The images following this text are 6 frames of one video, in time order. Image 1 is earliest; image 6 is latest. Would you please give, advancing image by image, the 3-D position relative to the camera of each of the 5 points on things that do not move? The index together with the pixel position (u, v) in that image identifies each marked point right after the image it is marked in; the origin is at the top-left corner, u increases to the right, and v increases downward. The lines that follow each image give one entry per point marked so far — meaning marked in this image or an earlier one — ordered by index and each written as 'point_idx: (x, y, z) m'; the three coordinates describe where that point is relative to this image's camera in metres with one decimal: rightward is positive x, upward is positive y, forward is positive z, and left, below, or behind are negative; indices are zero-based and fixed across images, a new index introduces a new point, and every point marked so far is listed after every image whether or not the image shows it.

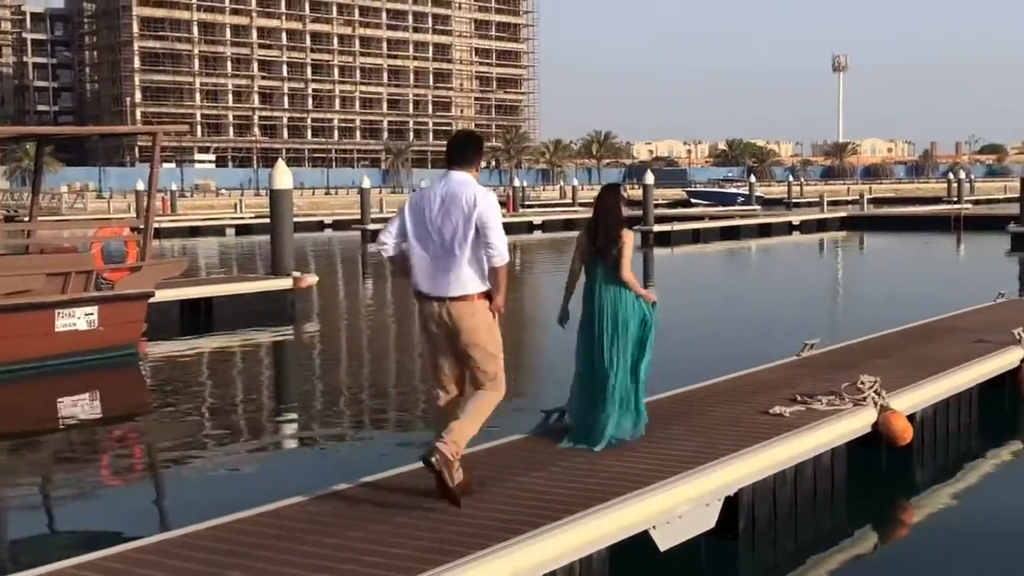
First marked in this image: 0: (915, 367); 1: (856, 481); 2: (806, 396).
0: (+2.8, -0.6, +12.2) m
1: (+2.4, -1.3, +12.1) m
2: (+1.9, -0.7, +11.7) m
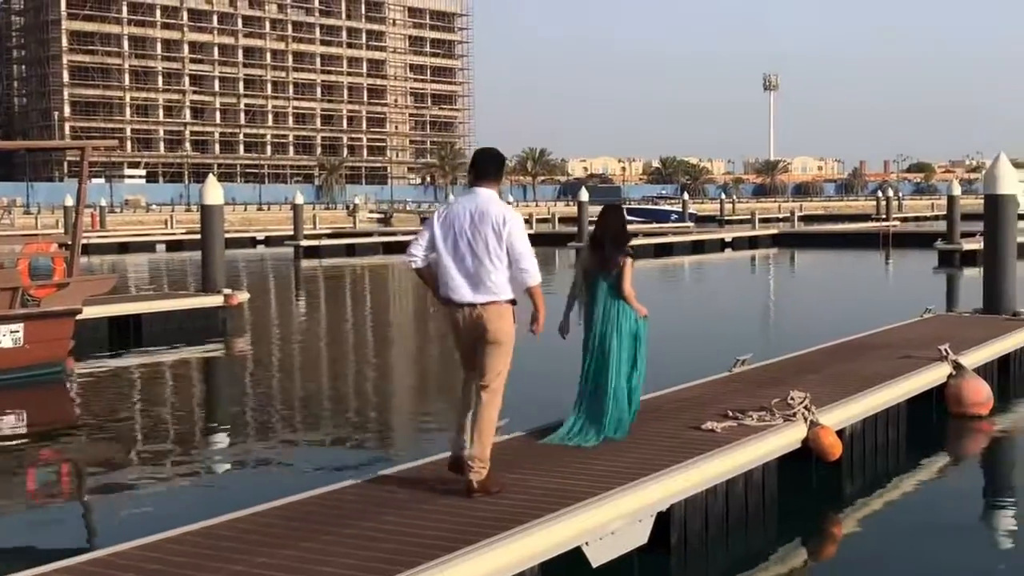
0: (+2.3, -0.7, +12.3) m
1: (+1.9, -1.5, +12.2) m
2: (+1.5, -0.8, +11.8) m
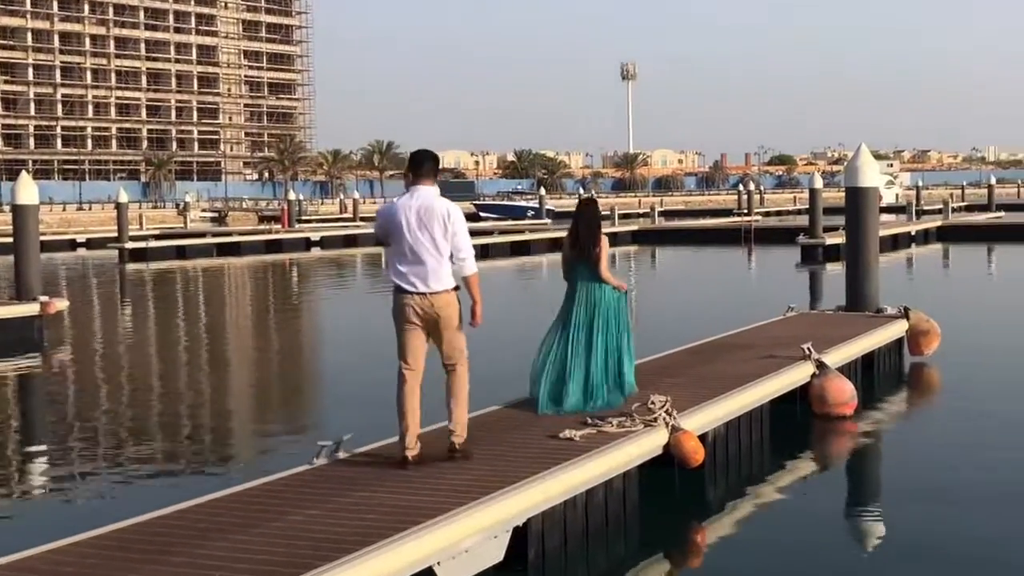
0: (+1.3, -0.7, +11.8) m
1: (+0.9, -1.5, +11.6) m
2: (+0.6, -0.8, +11.2) m
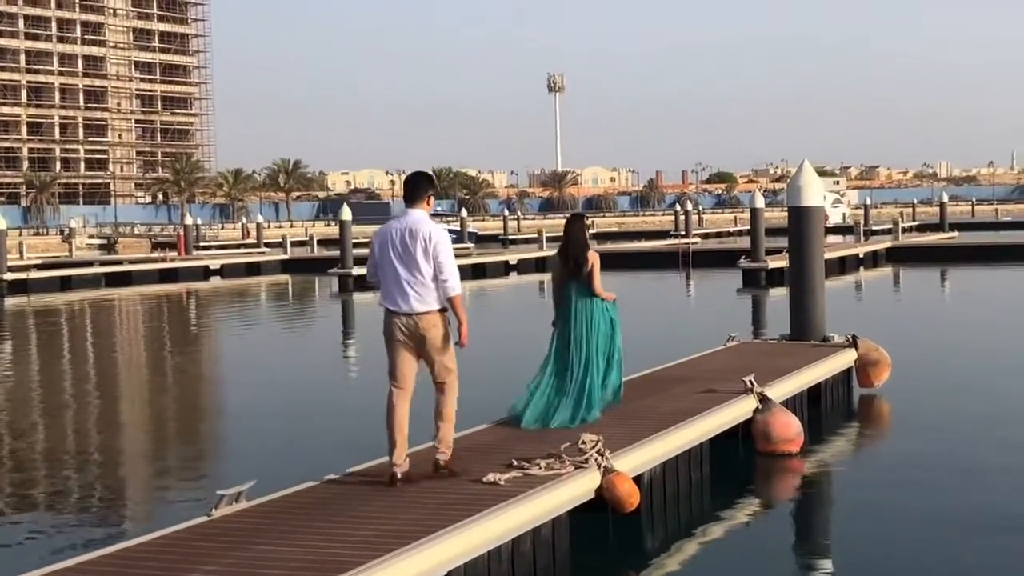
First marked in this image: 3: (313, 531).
0: (+0.8, -0.9, +10.9) m
1: (+0.5, -1.6, +10.6) m
2: (+0.1, -1.0, +10.2) m
3: (-0.9, -1.2, +8.5) m
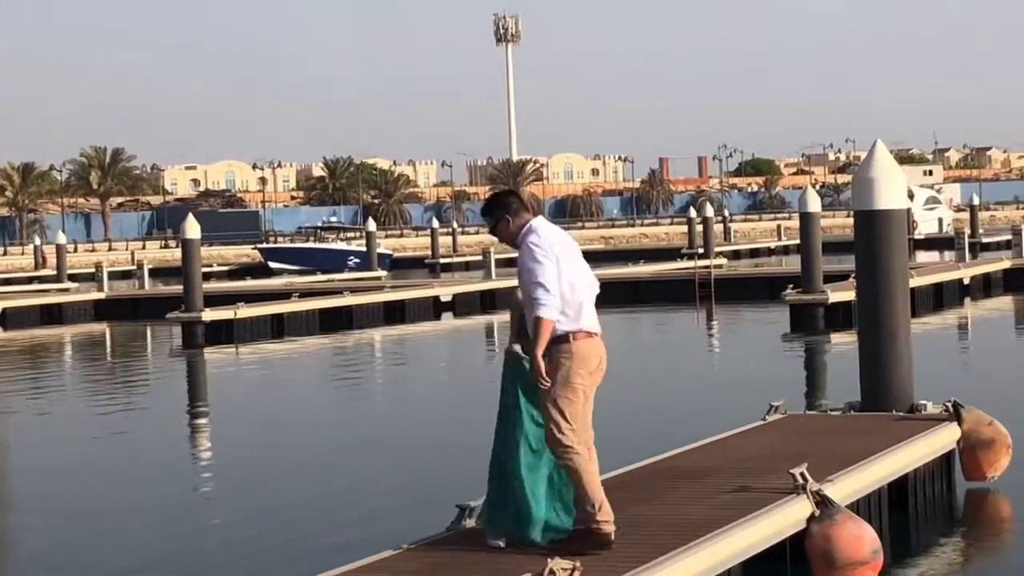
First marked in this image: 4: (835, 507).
0: (+0.5, -1.0, +7.3) m
1: (+0.2, -1.8, +7.1) m
2: (-0.2, -1.2, +6.7) m
3: (-1.2, -1.4, +4.9) m
4: (+1.4, -0.9, +7.7) m
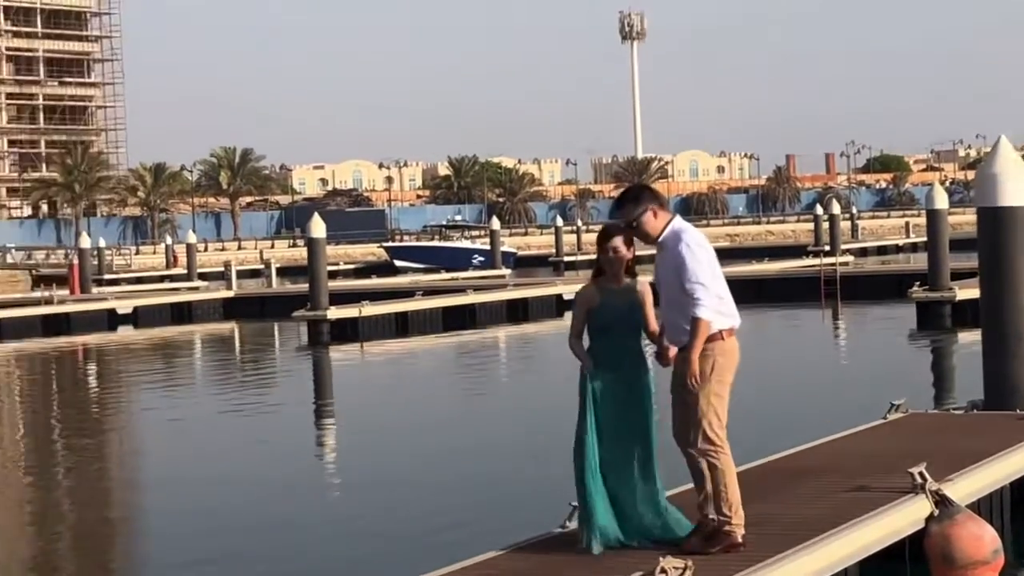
0: (+1.0, -1.0, +7.3) m
1: (+0.7, -1.8, +7.1) m
2: (+0.3, -1.2, +6.7) m
3: (-0.8, -1.4, +5.0) m
4: (+2.0, -0.9, +7.6) m
